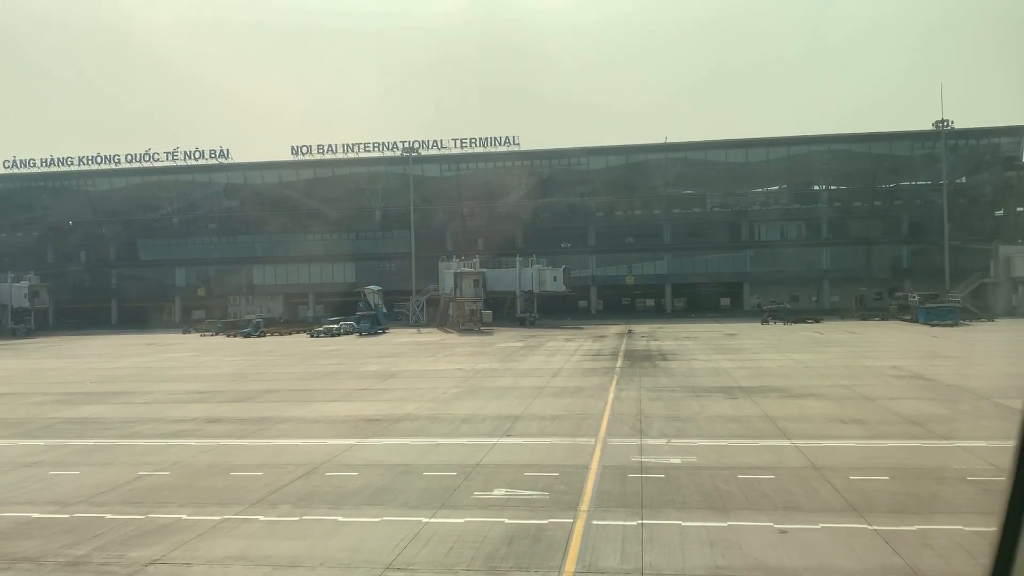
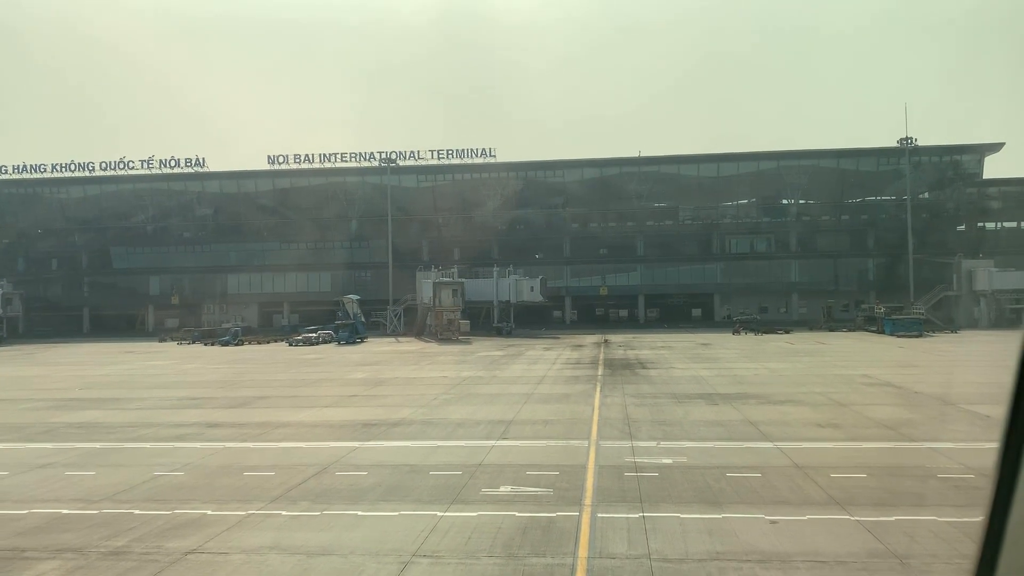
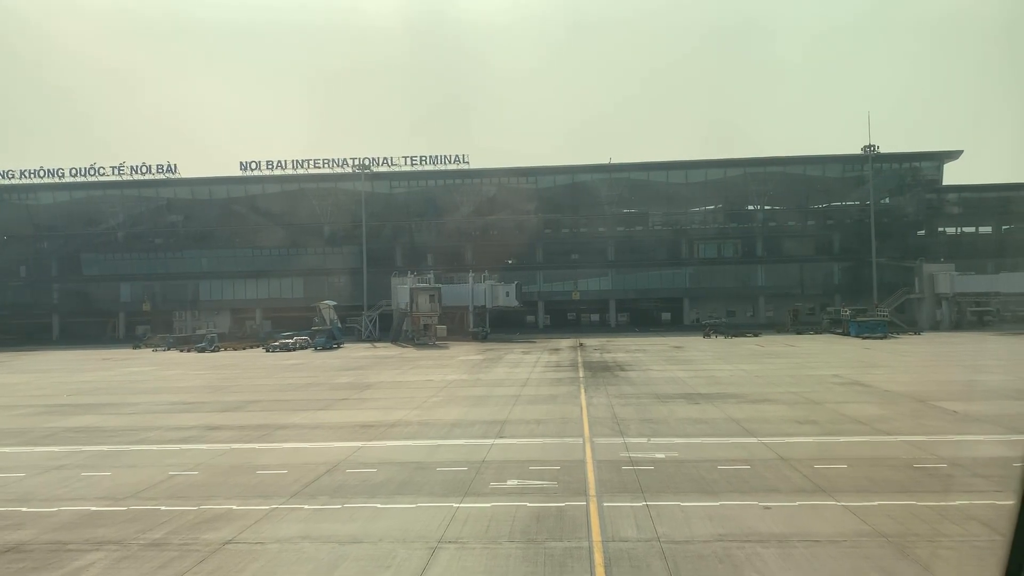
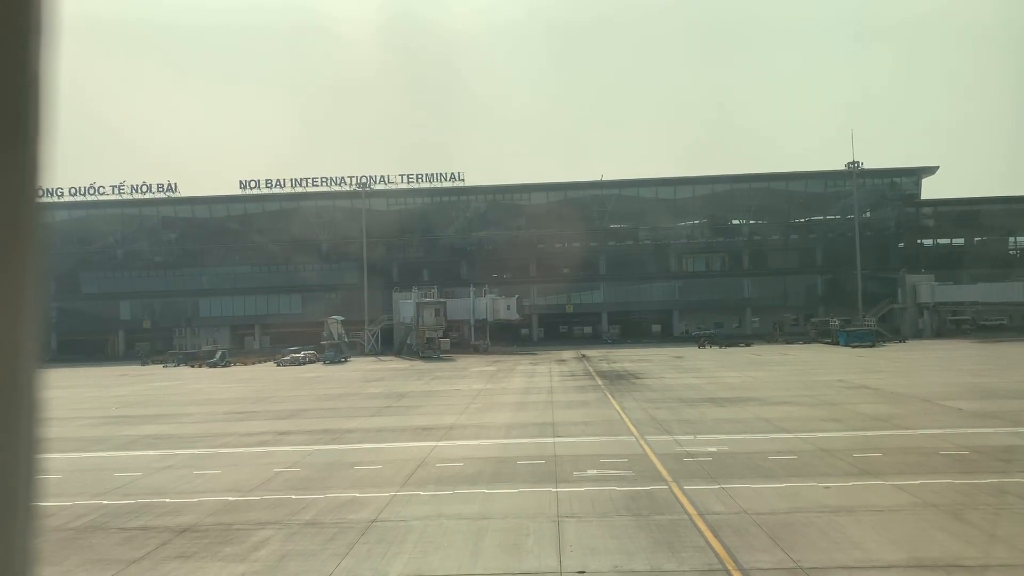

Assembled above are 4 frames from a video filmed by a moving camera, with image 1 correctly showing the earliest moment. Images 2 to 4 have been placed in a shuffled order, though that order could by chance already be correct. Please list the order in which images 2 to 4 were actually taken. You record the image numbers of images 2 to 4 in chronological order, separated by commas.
2, 3, 4
